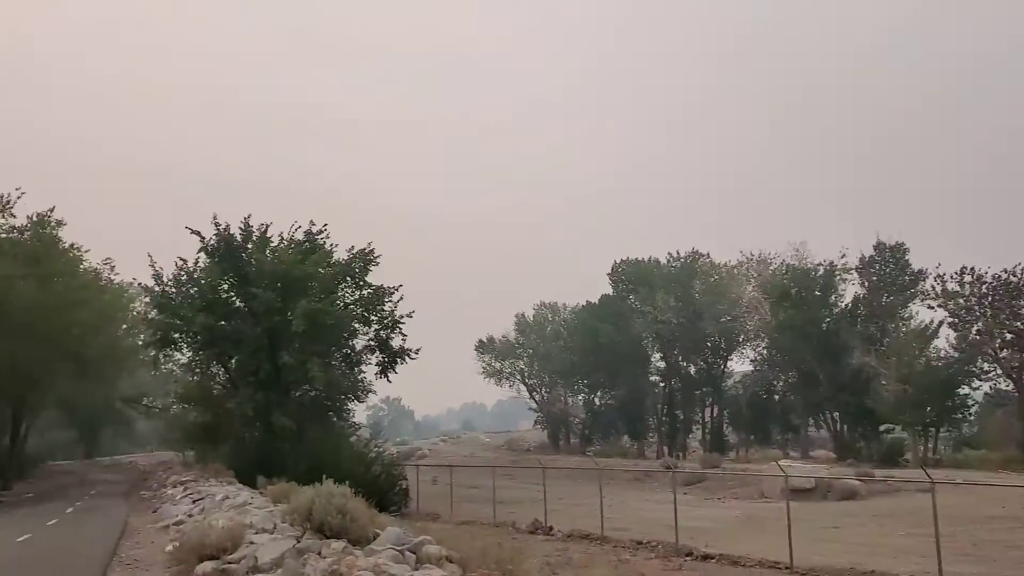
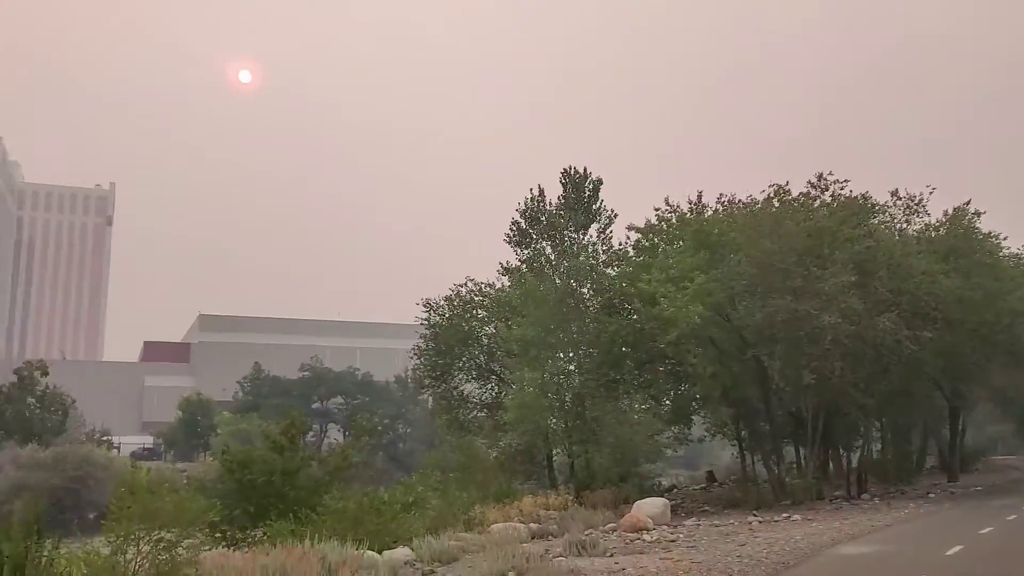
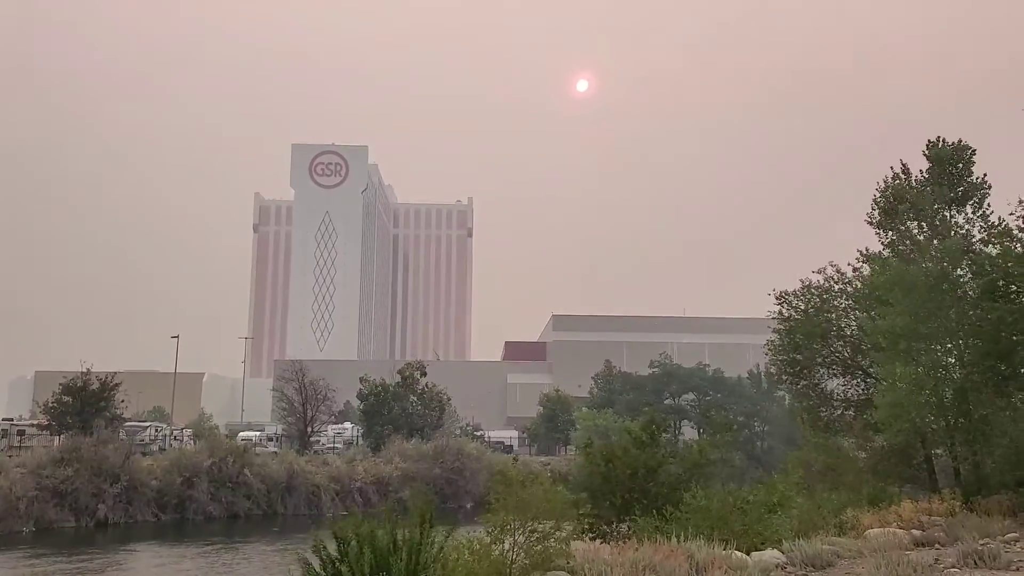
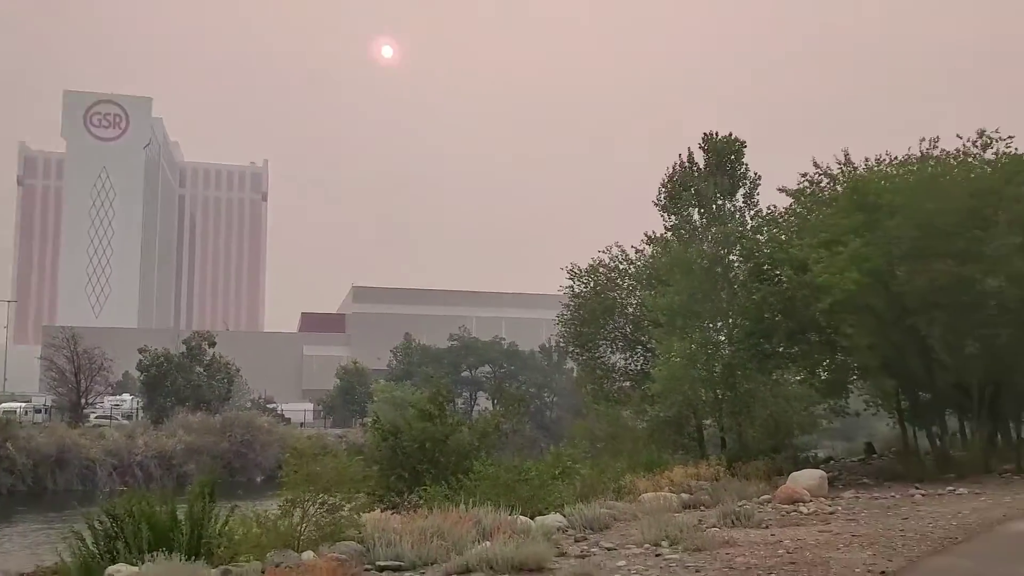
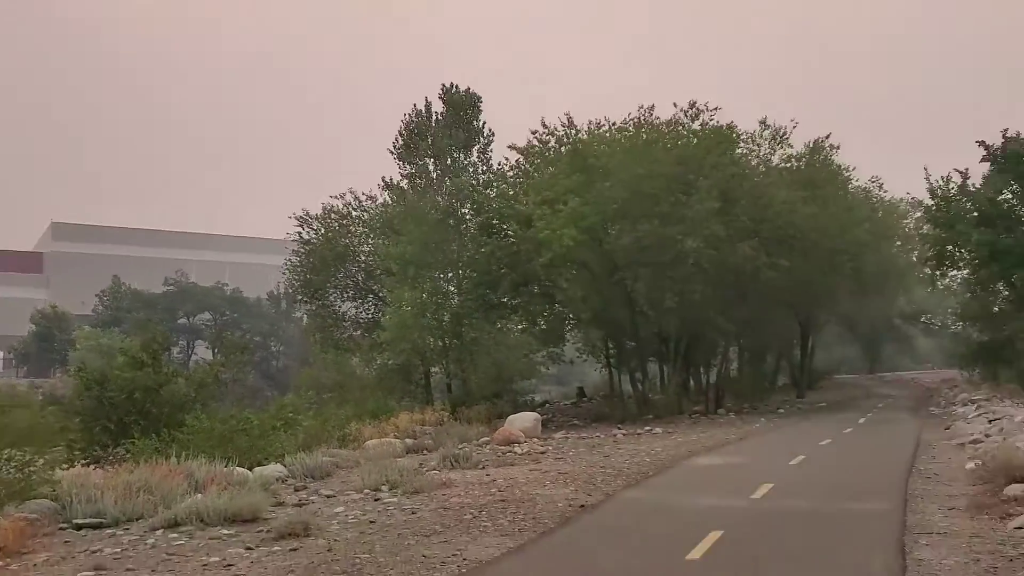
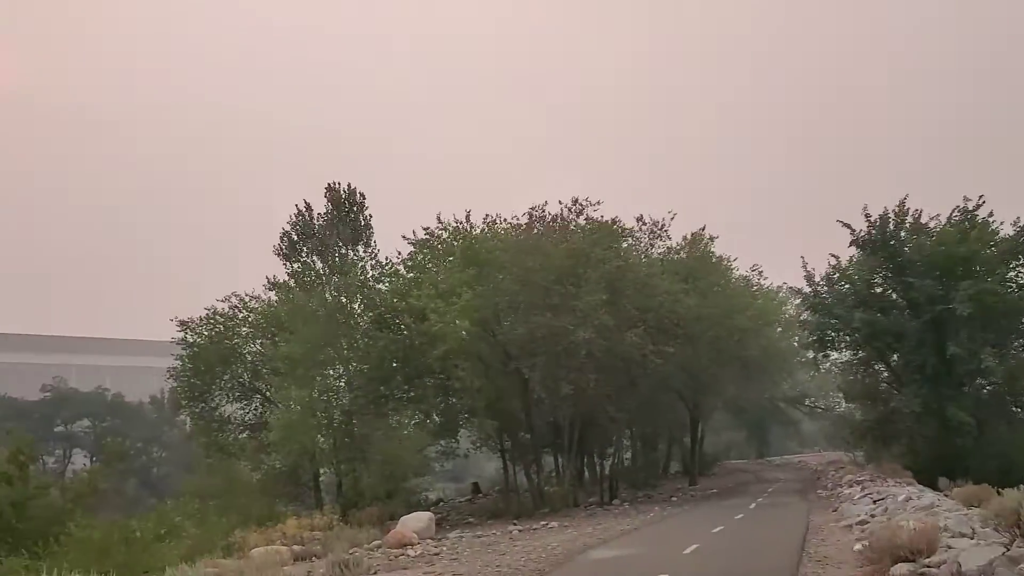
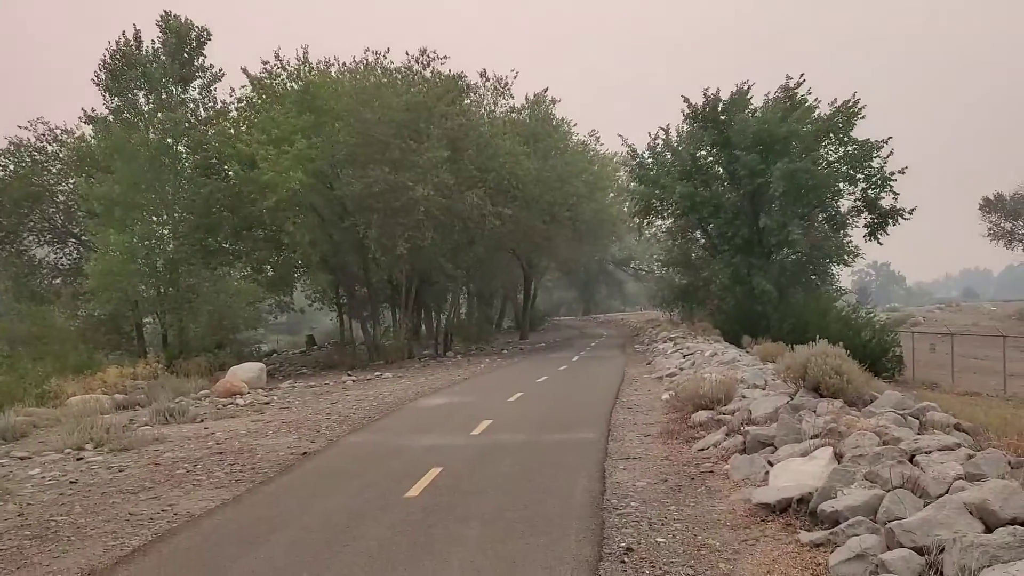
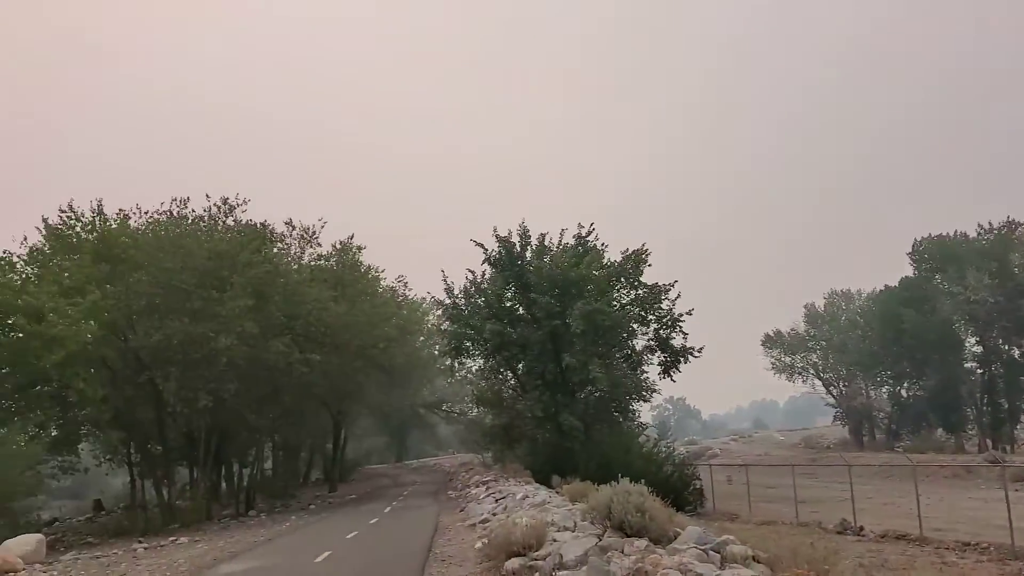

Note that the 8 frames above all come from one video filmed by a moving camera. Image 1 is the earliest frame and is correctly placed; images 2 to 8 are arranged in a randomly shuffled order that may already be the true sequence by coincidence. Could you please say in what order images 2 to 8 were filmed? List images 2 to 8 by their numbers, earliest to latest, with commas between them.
8, 6, 2, 3, 4, 5, 7
